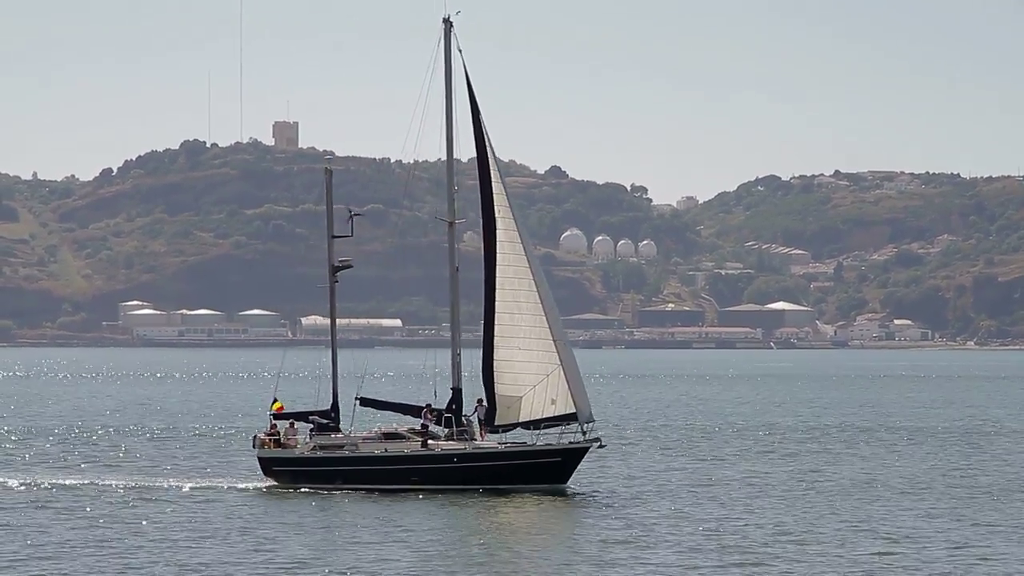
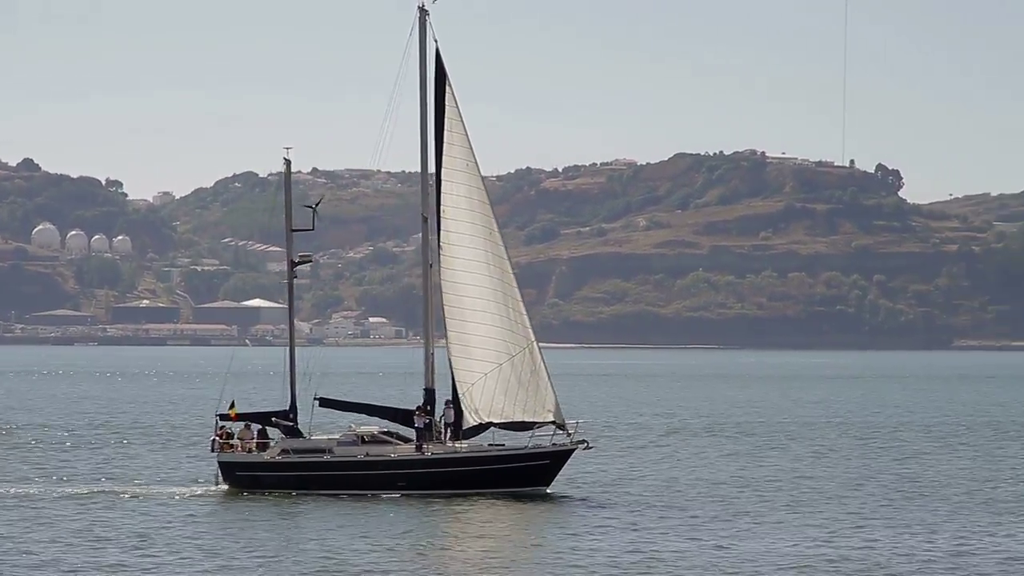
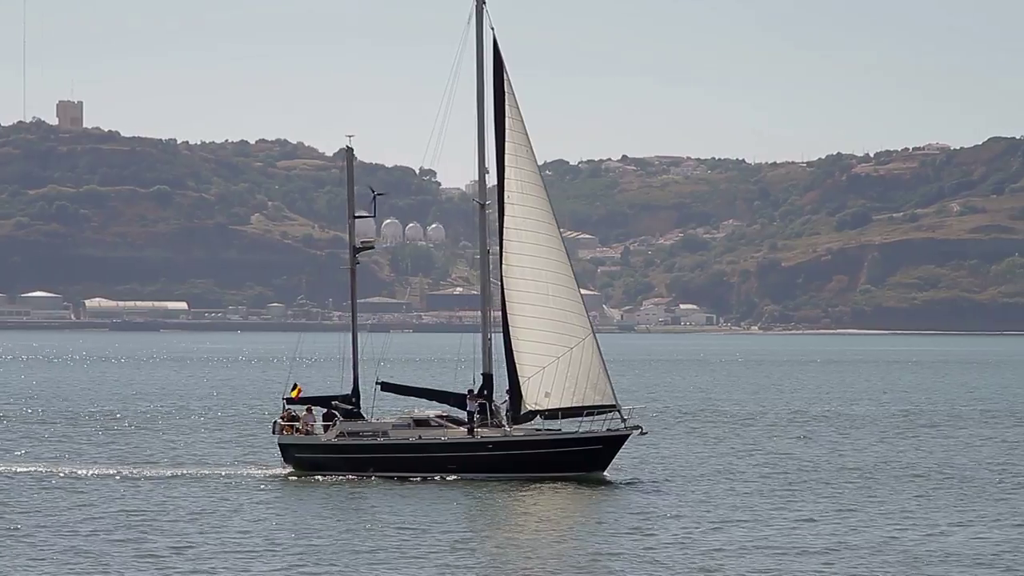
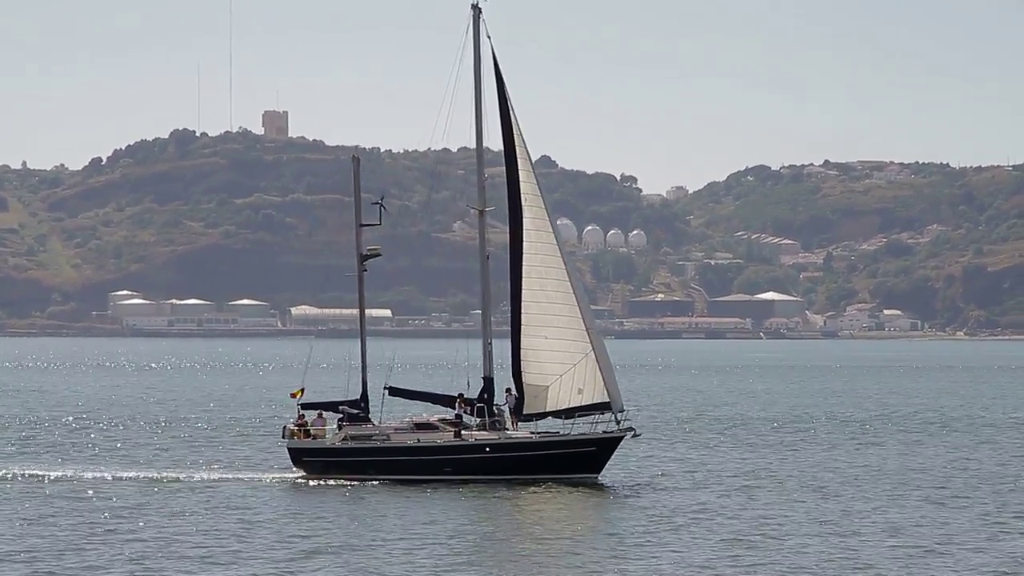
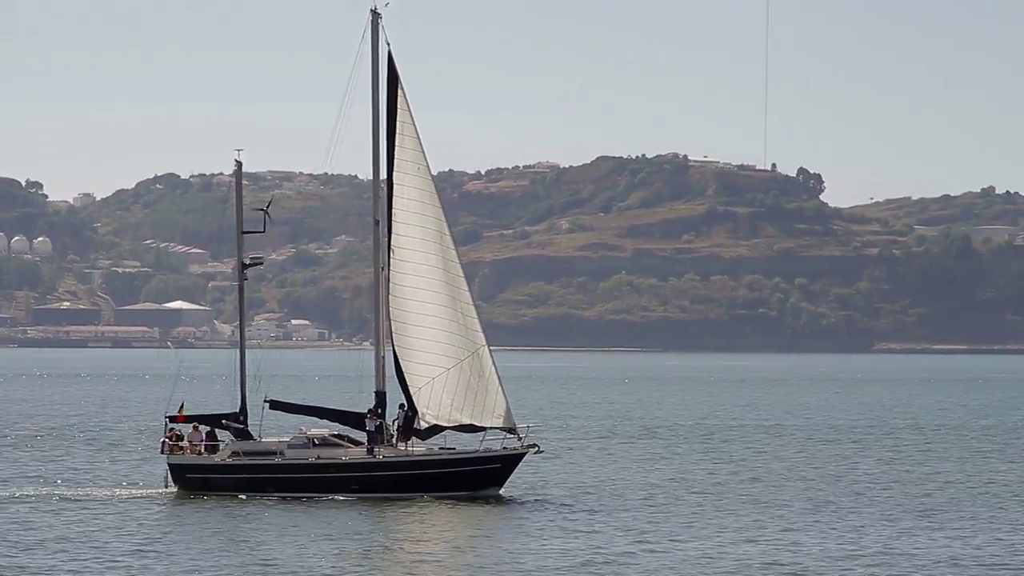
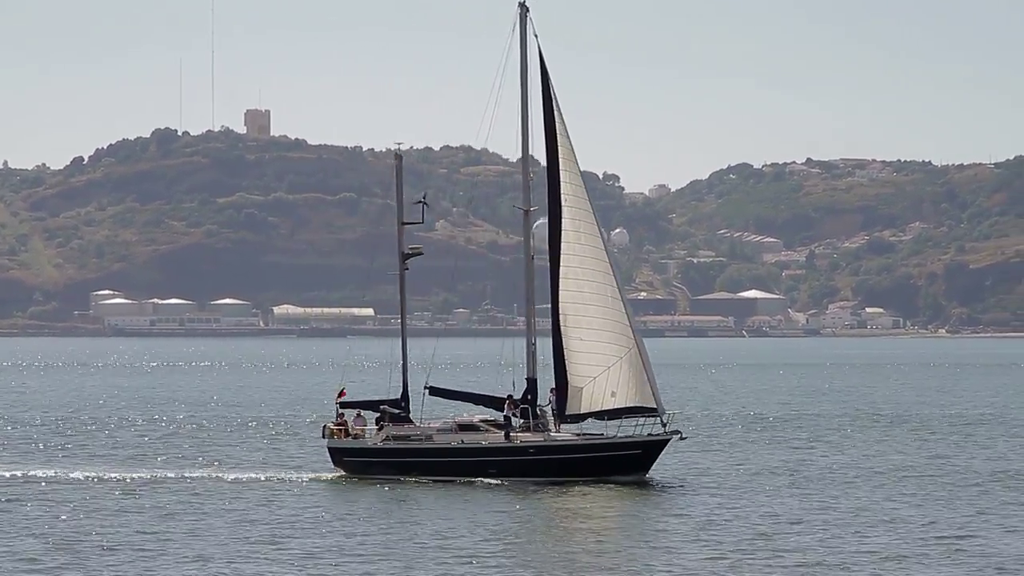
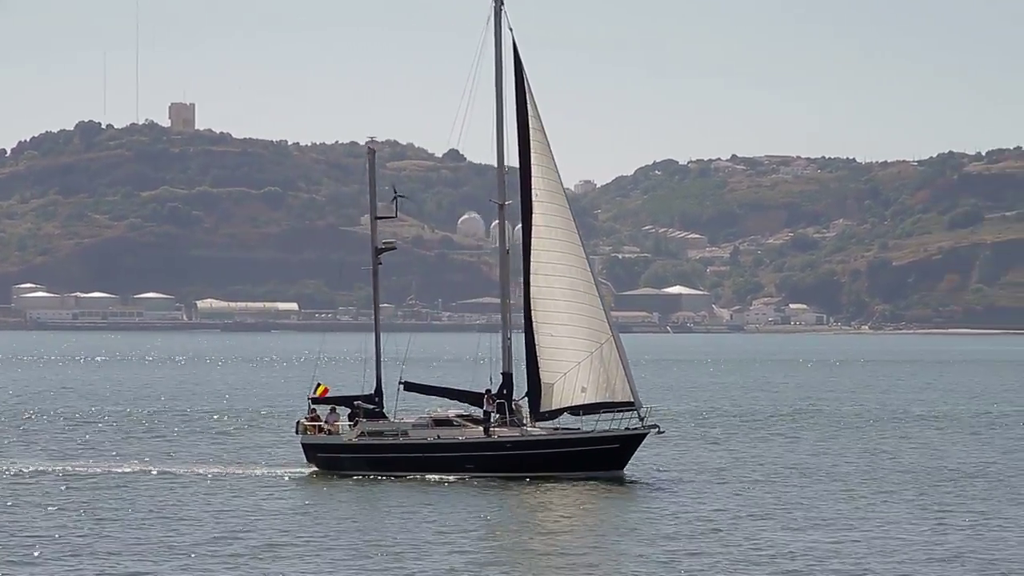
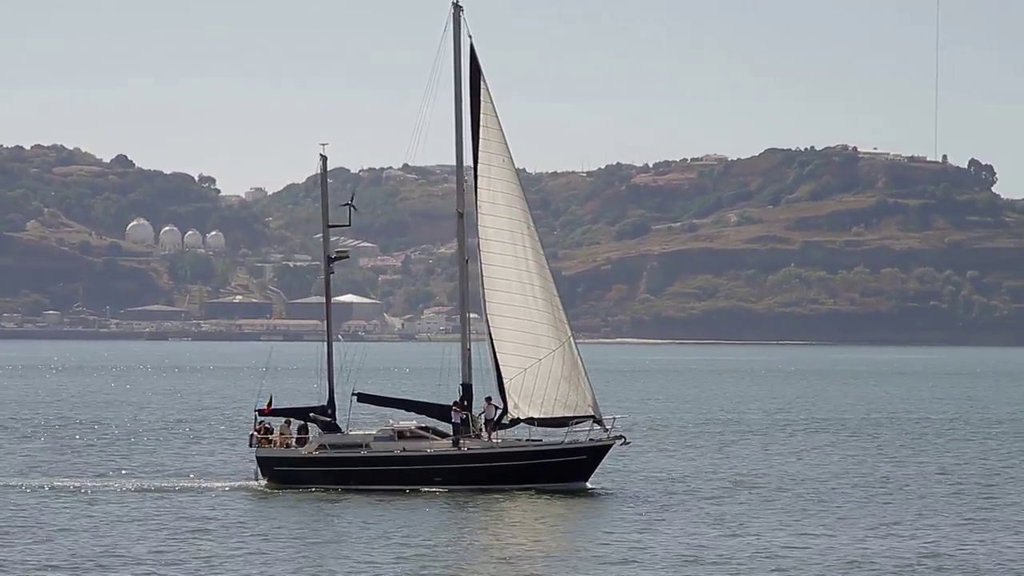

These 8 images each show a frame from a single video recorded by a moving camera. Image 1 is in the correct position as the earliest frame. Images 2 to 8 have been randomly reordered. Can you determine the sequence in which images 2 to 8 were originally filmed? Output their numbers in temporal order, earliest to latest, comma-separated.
4, 6, 7, 3, 8, 2, 5
